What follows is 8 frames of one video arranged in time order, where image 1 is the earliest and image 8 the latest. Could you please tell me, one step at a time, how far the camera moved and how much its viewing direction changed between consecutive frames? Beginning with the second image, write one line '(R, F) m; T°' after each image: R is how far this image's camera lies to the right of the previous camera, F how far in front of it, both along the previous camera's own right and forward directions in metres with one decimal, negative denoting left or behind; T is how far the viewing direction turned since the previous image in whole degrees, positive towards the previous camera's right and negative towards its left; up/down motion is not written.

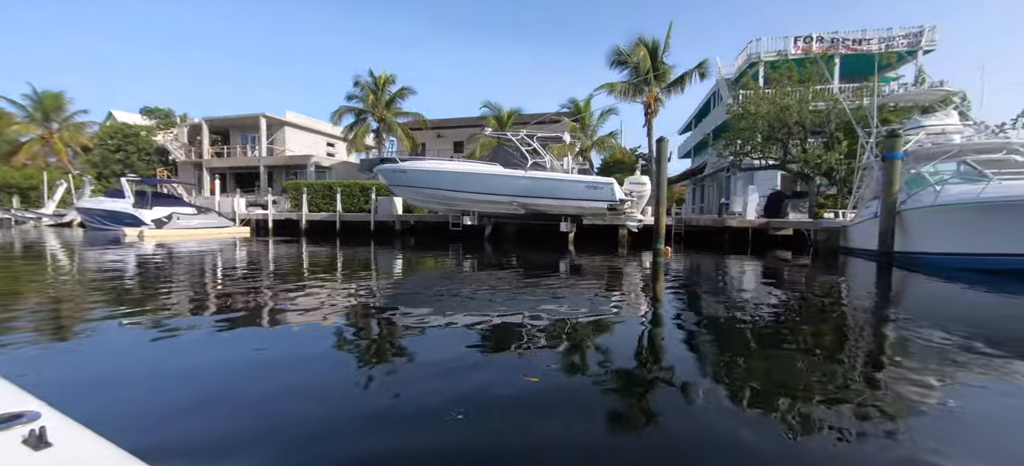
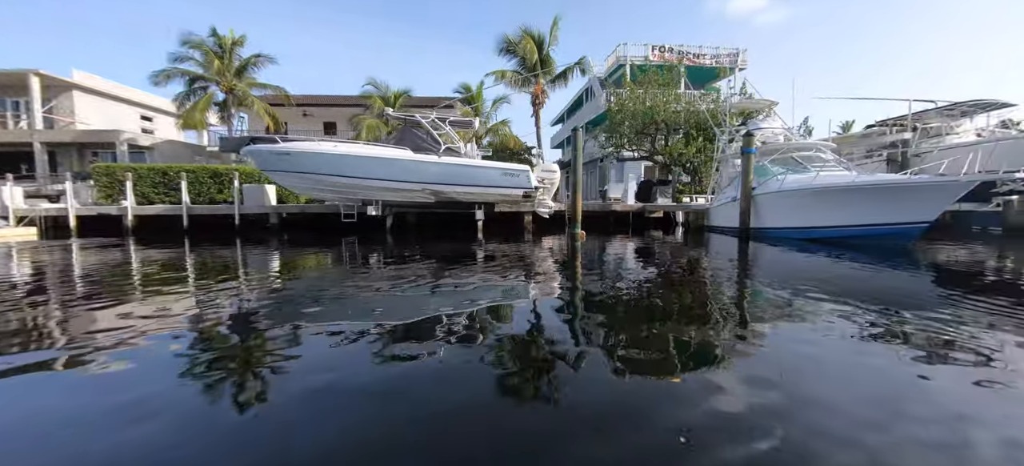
(-0.9, +0.4) m; +19°
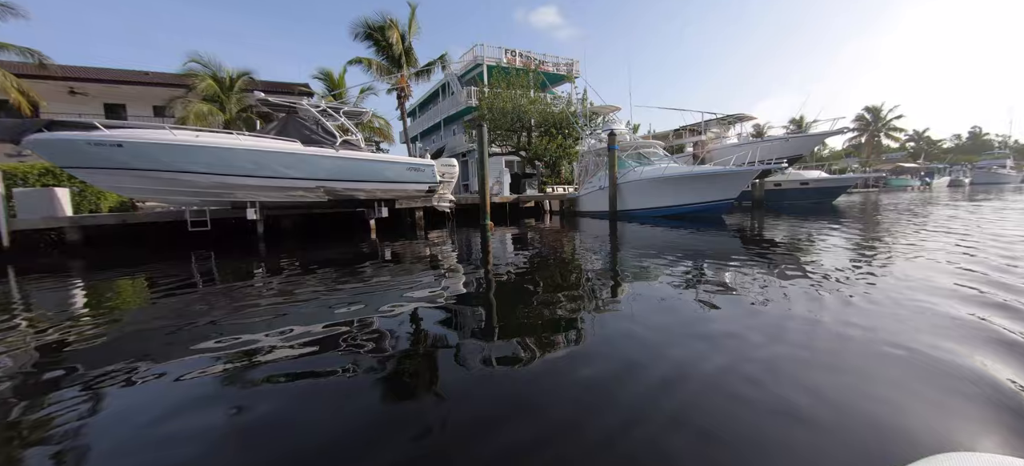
(-1.4, +0.1) m; +24°
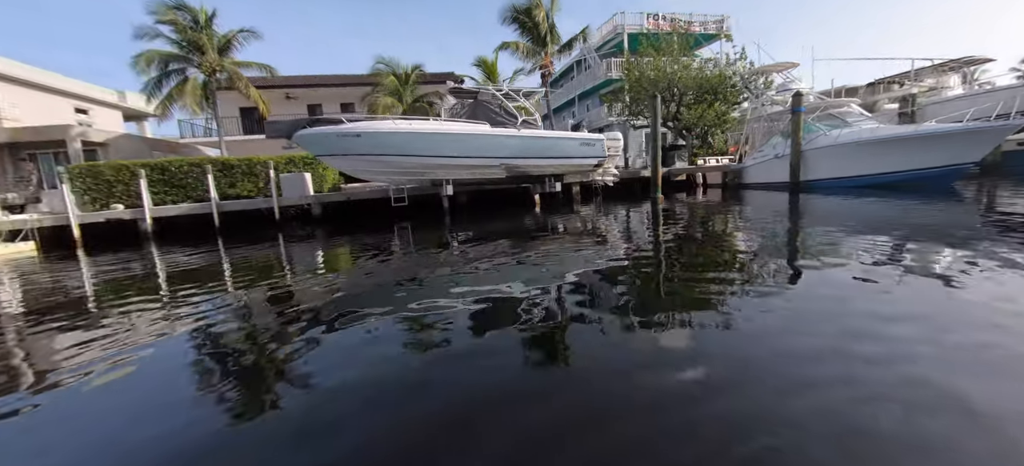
(-1.0, -0.3) m; -15°
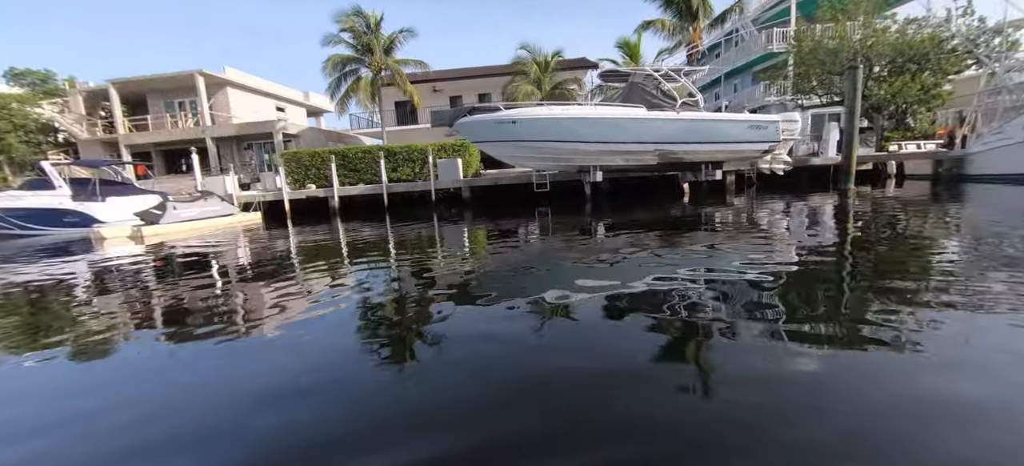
(-0.5, 0.0) m; -16°
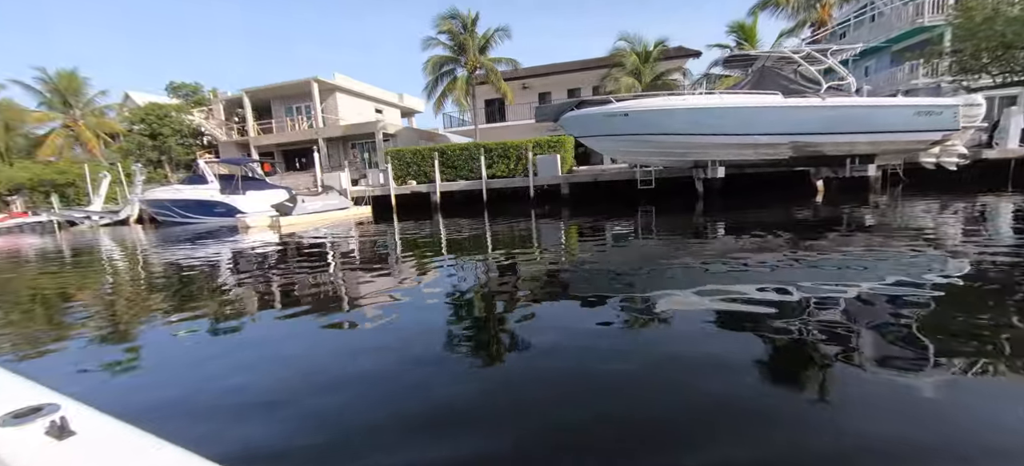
(-0.5, +0.1) m; -10°
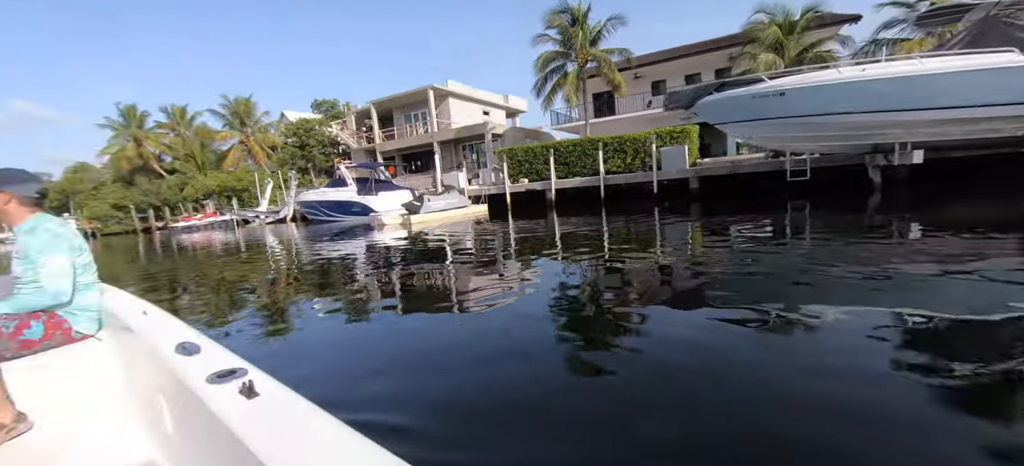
(-0.4, +0.2) m; -14°
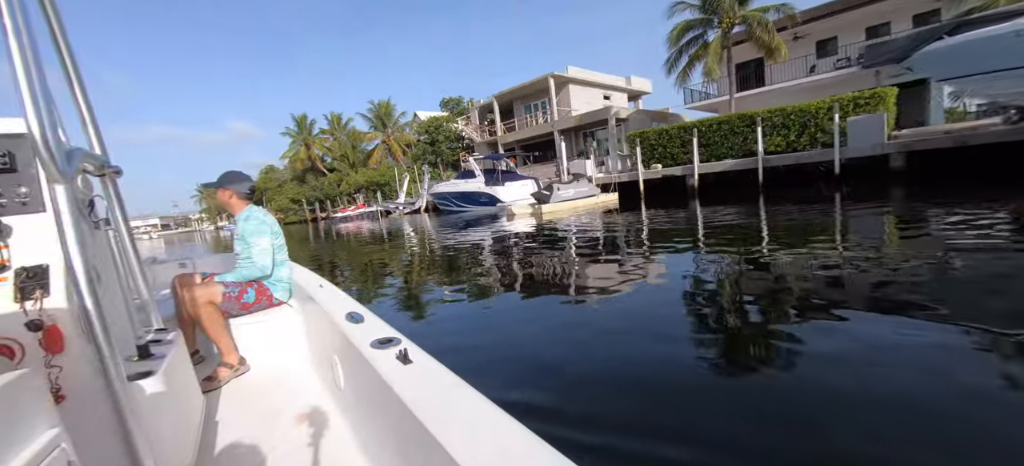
(-0.3, +0.4) m; -16°
